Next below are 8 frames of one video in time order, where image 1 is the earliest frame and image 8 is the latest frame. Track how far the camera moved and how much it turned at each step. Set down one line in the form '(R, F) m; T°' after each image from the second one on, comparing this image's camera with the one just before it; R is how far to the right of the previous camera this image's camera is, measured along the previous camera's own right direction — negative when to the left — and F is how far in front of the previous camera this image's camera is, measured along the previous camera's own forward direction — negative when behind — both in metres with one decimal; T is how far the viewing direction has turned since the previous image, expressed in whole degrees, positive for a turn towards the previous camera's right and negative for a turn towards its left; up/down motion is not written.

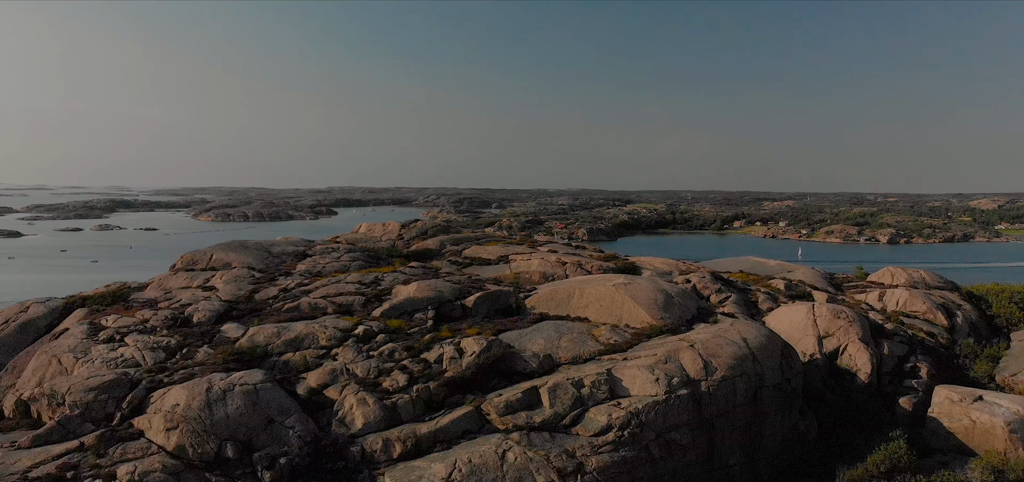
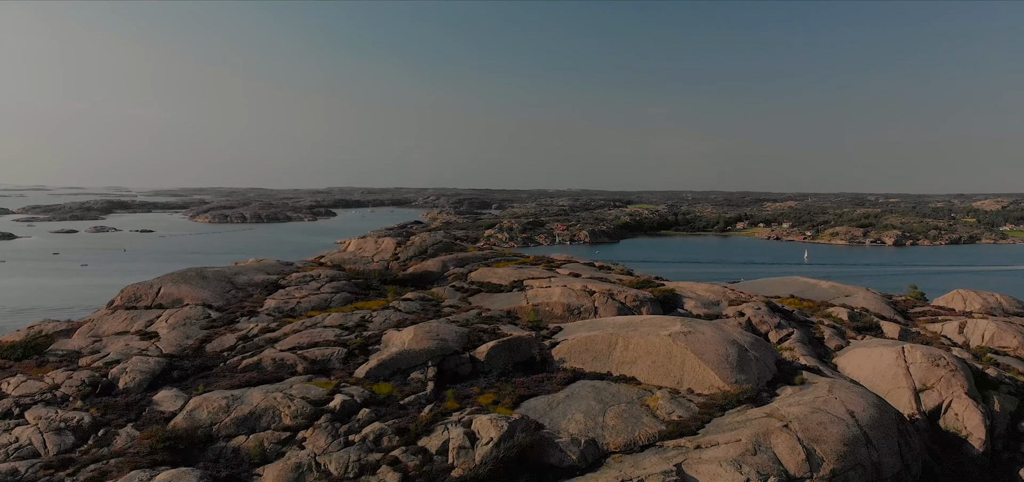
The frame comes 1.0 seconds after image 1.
(-0.3, +1.8) m; 0°
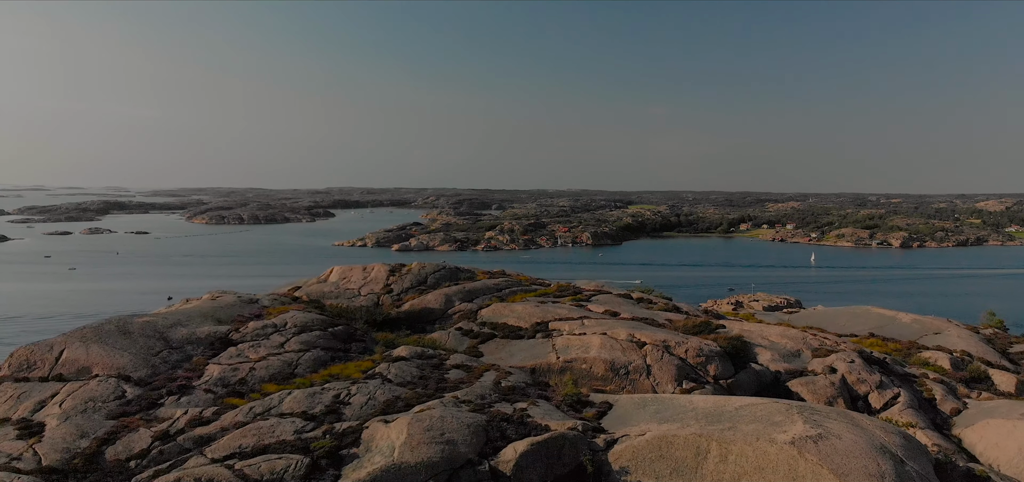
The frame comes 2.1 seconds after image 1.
(-0.3, +2.0) m; 0°
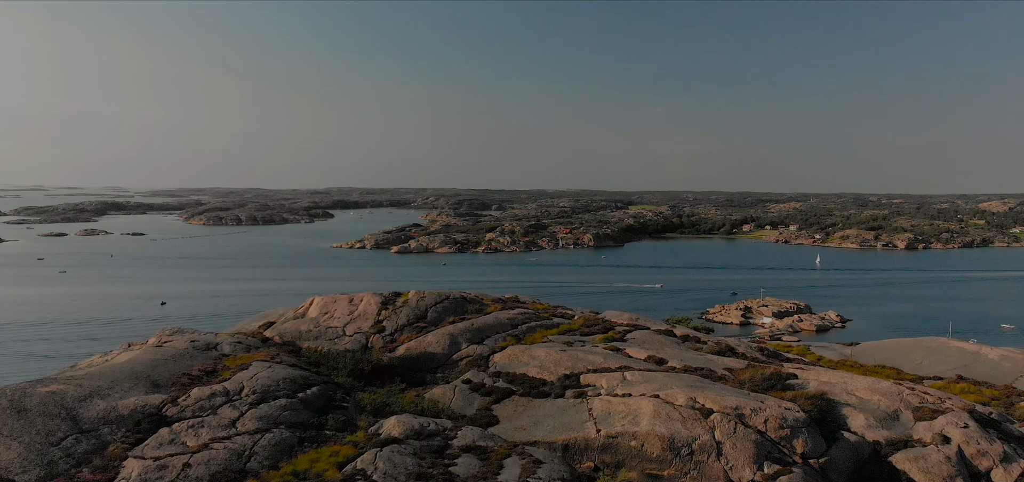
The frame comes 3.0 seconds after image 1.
(-0.2, +1.5) m; 0°
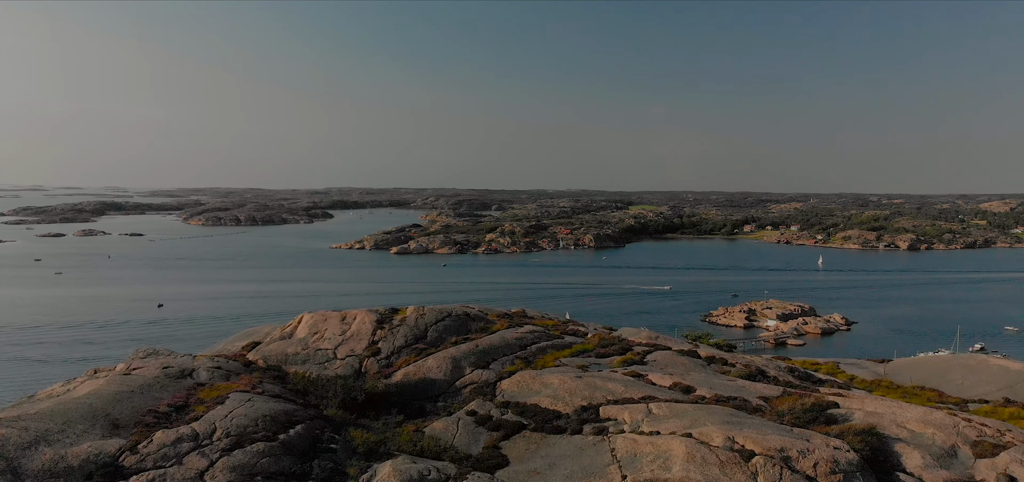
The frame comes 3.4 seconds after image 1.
(-0.1, +0.6) m; 0°
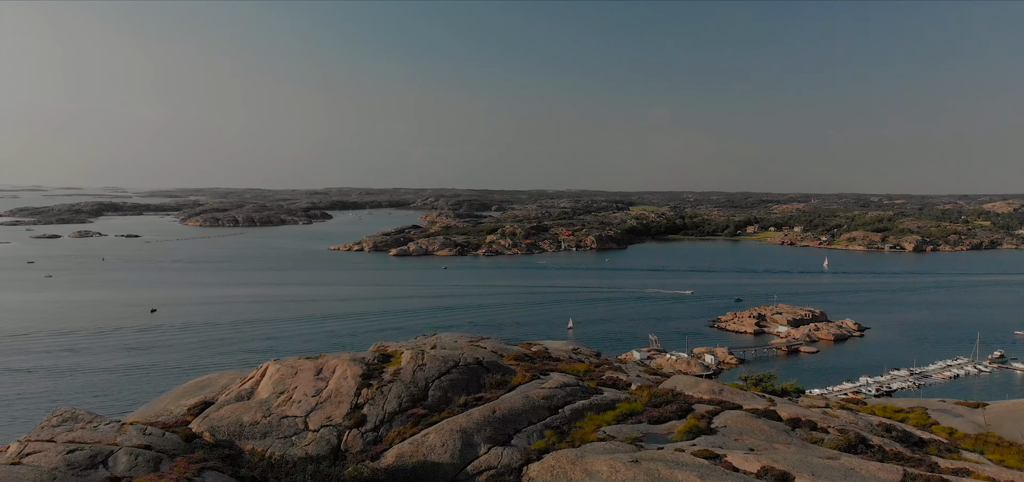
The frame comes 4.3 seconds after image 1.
(-0.2, +1.5) m; 0°
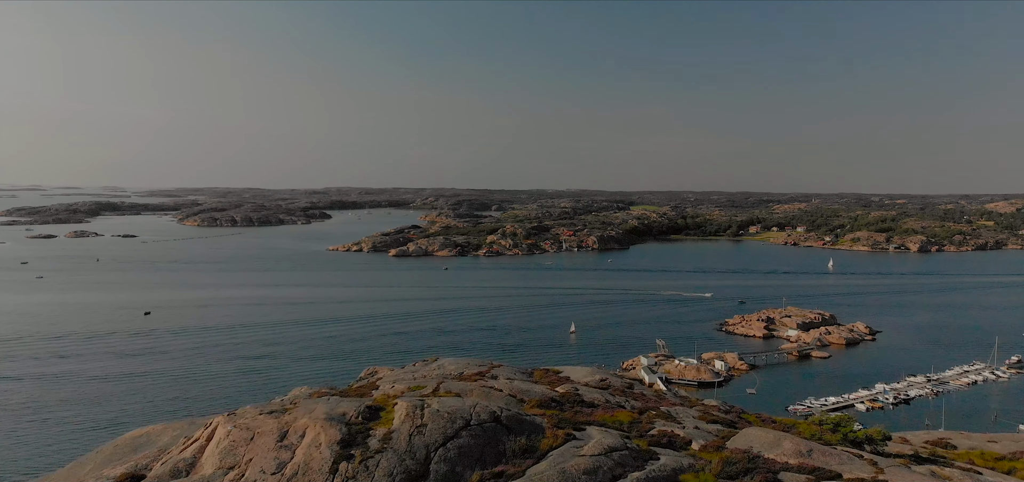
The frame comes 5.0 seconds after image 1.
(-0.2, +1.3) m; 0°
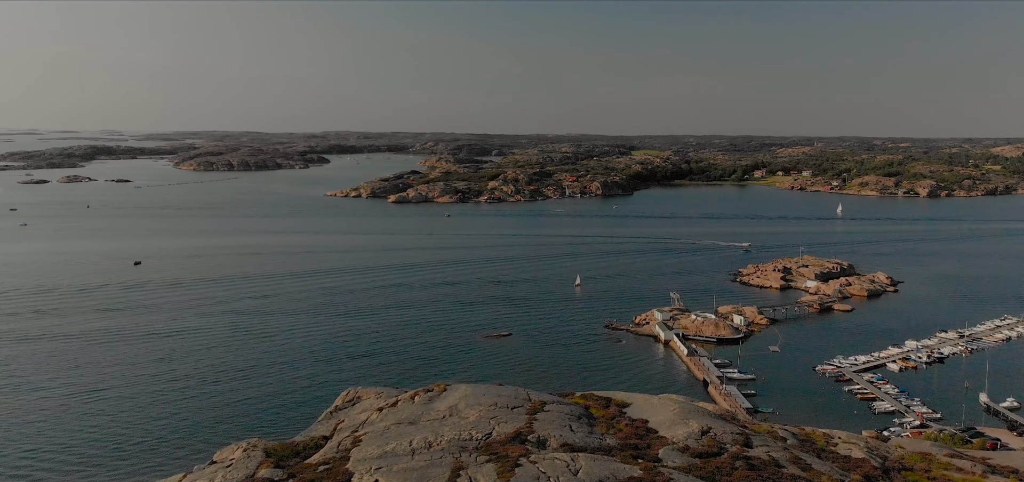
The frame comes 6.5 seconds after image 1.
(-0.6, +2.5) m; 0°
